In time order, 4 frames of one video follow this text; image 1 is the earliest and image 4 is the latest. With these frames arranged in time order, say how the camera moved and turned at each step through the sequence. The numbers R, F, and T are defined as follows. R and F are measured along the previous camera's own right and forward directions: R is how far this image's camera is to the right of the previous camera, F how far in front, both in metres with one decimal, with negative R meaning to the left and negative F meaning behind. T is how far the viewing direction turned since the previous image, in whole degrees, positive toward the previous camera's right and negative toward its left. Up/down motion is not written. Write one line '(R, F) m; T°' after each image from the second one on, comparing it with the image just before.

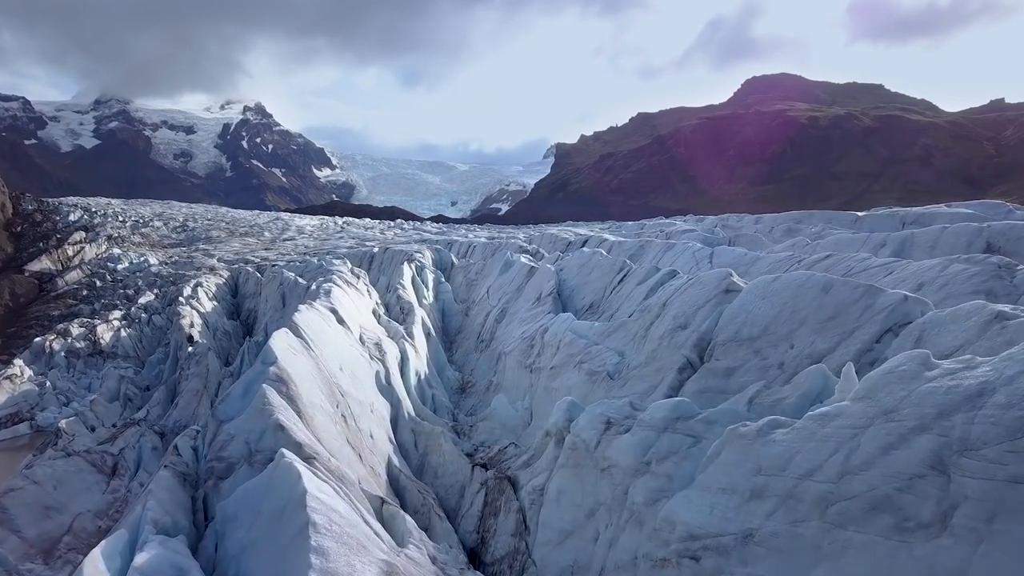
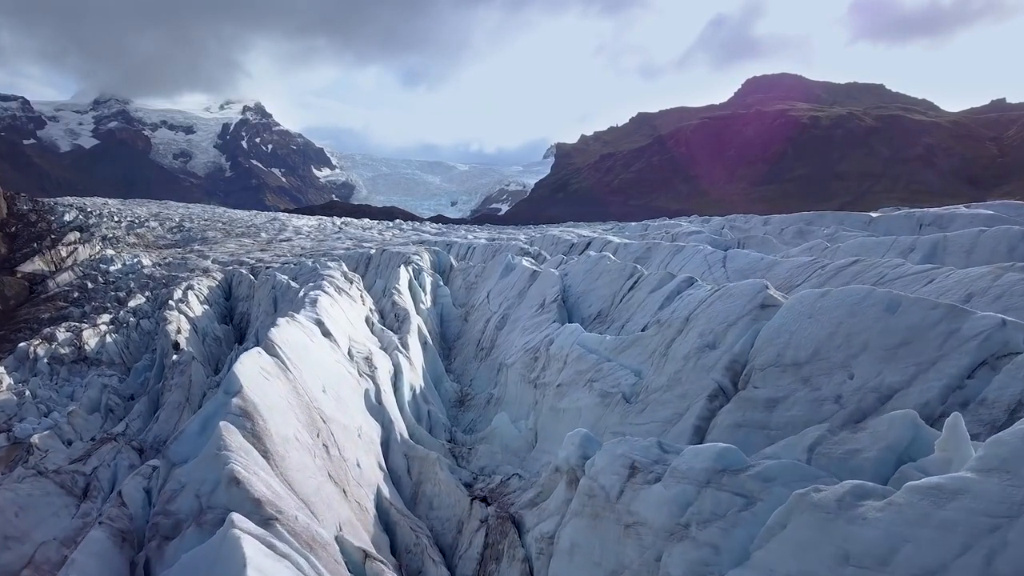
(-0.1, +1.1) m; 0°
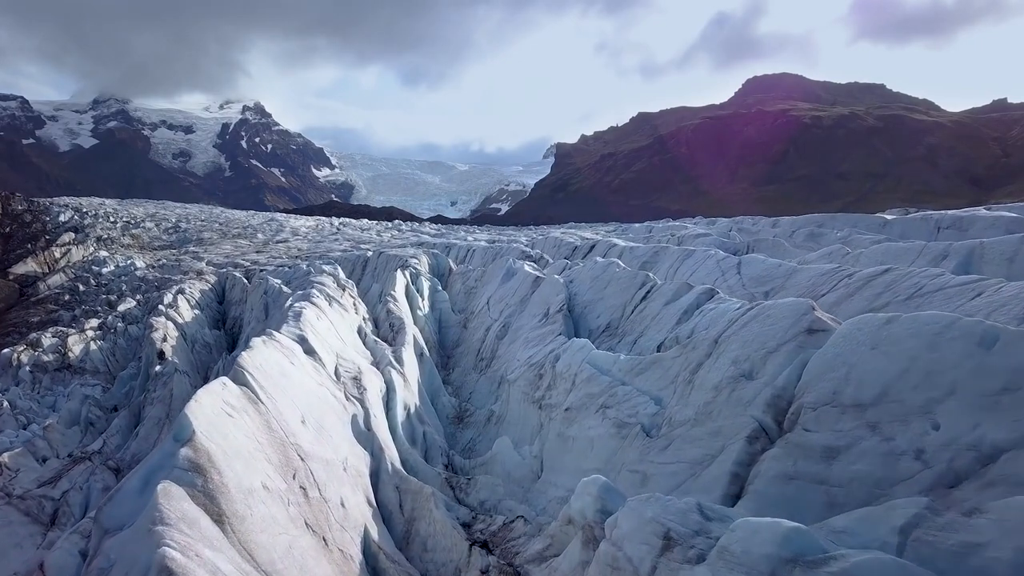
(-0.1, +1.1) m; 0°
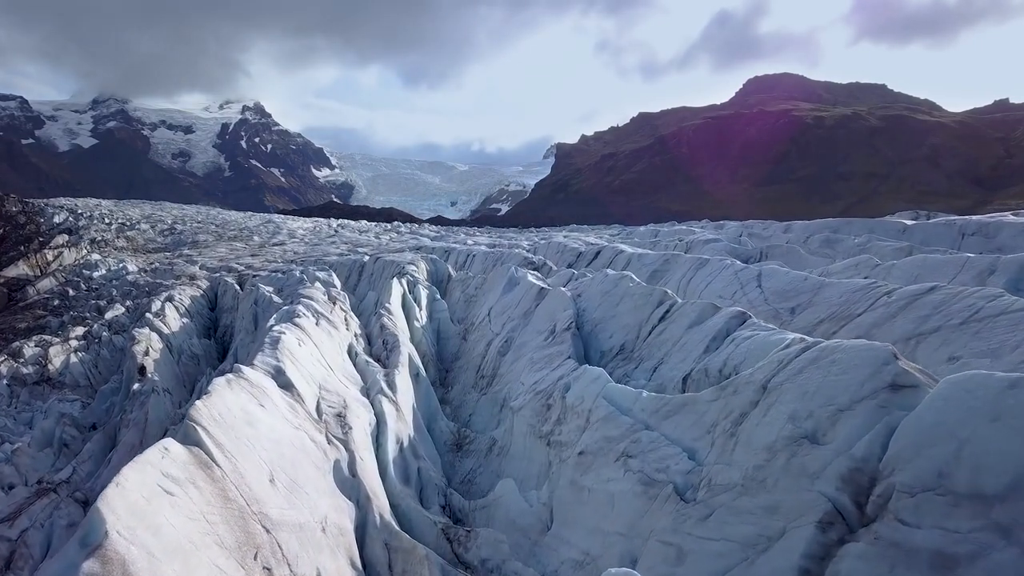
(-0.1, +1.3) m; 0°
